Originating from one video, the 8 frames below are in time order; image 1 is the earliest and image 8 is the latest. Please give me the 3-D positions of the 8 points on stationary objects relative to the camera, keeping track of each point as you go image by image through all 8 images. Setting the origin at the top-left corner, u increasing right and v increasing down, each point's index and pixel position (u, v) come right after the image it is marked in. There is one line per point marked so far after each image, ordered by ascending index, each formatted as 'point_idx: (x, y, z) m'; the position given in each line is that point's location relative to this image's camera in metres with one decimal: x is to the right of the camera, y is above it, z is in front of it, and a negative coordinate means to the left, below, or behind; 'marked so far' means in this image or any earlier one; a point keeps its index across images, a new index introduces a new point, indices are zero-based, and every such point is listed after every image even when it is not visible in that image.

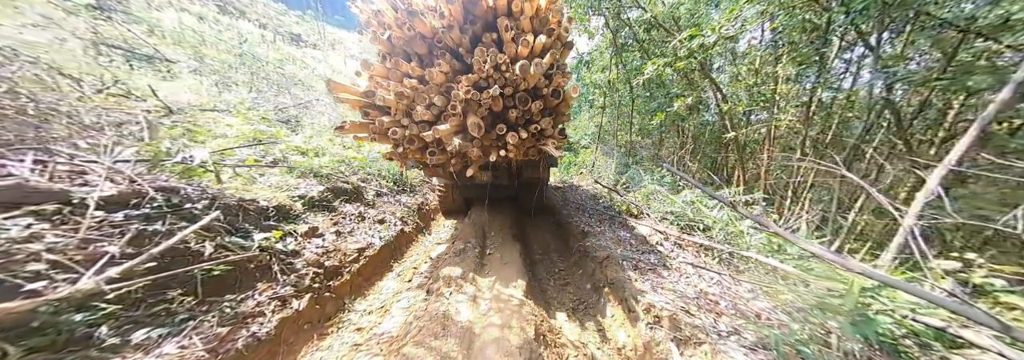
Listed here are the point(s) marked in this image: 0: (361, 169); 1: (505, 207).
0: (-2.3, +0.2, +3.3) m
1: (-0.2, -0.5, +4.3) m
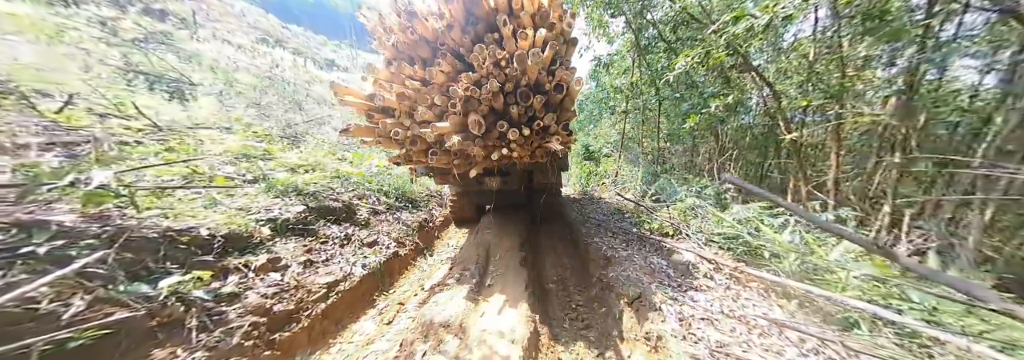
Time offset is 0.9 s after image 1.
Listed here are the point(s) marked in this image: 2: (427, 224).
0: (-2.2, 0.0, +3.2) m
1: (0.0, -0.7, +3.9) m
2: (-1.3, -0.7, +3.5) m
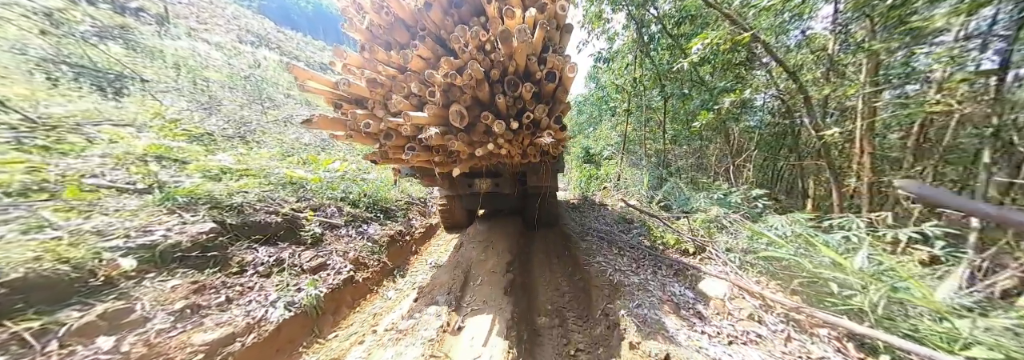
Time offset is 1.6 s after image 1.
0: (-2.3, -0.1, +2.7) m
1: (-0.2, -0.8, +3.4) m
2: (-1.5, -0.8, +3.0) m
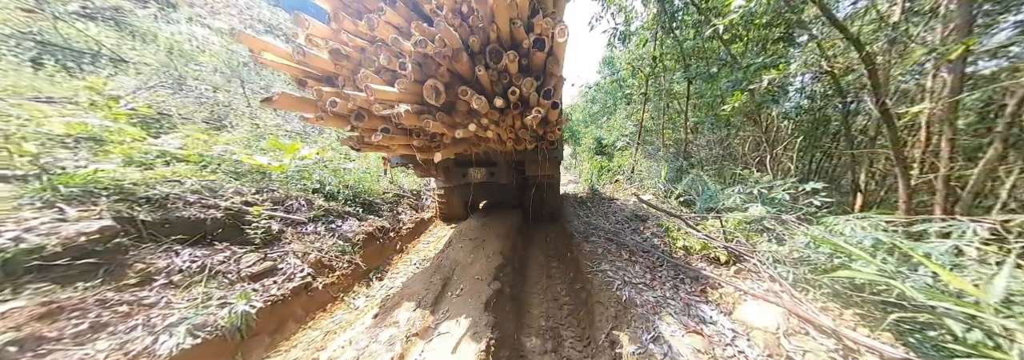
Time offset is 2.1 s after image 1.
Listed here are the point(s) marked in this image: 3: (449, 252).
0: (-2.4, 0.0, +2.4) m
1: (-0.2, -0.7, +3.1) m
2: (-1.5, -0.7, +2.7) m
3: (-0.7, -0.8, +2.5) m
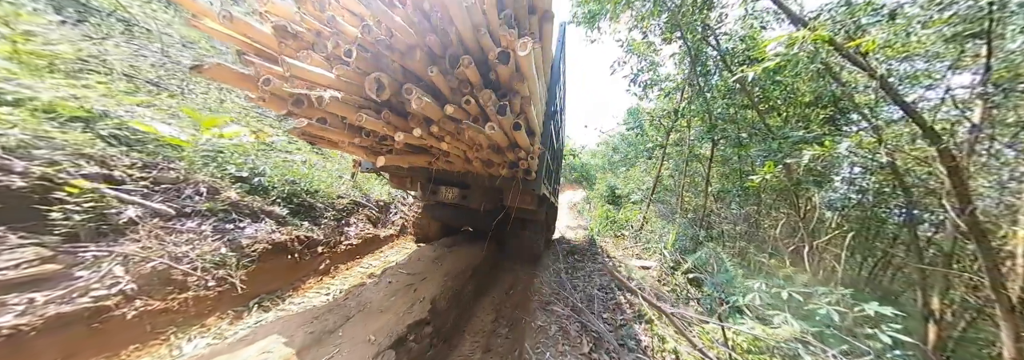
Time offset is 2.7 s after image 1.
0: (-2.8, +0.1, +2.1) m
1: (-0.7, -1.0, +2.5) m
2: (-2.0, -0.7, +2.2) m
3: (-1.2, -0.9, +2.0) m
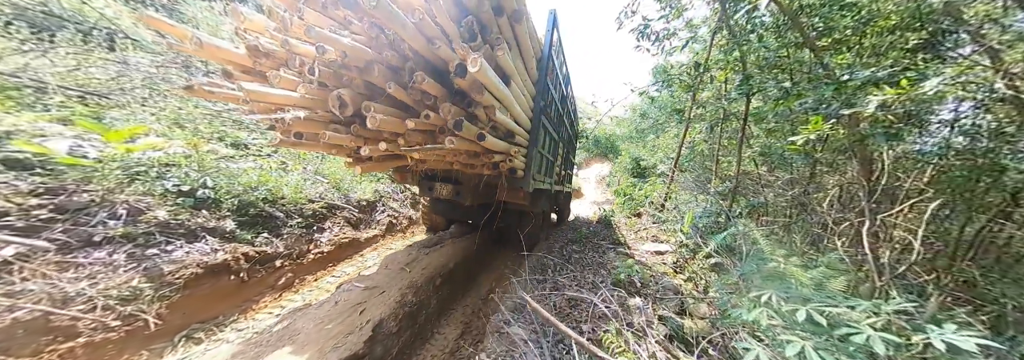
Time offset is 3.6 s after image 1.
0: (-3.2, 0.0, +1.9) m
1: (-1.0, -1.0, +2.2) m
2: (-2.3, -0.8, +2.1) m
3: (-1.5, -1.0, +1.8) m
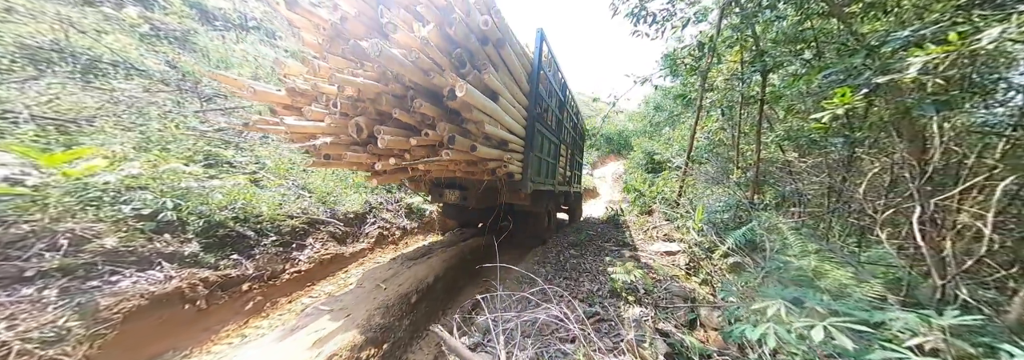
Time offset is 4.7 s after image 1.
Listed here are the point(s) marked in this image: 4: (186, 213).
0: (-3.4, -0.2, +1.9) m
1: (-1.1, -1.0, +2.0) m
2: (-2.5, -0.9, +1.9) m
3: (-1.7, -1.1, +1.6) m
4: (-3.1, -0.3, +2.1) m
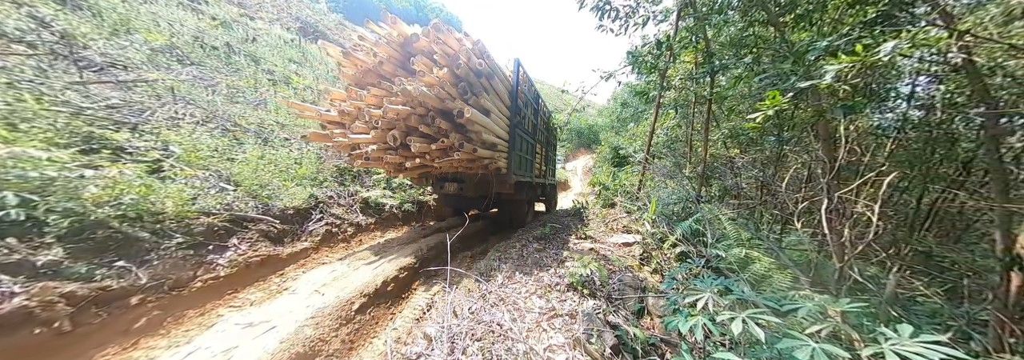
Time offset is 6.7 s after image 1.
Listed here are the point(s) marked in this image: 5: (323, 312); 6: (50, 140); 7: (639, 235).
0: (-3.7, -0.2, +1.4) m
1: (-1.5, -1.0, +1.8) m
2: (-2.9, -0.9, +1.6) m
3: (-2.0, -1.1, +1.3) m
4: (-3.5, -0.2, +1.7) m
5: (-1.4, -1.0, +1.7) m
6: (-4.5, +0.4, +2.2) m
7: (+1.9, -0.8, +3.5) m
